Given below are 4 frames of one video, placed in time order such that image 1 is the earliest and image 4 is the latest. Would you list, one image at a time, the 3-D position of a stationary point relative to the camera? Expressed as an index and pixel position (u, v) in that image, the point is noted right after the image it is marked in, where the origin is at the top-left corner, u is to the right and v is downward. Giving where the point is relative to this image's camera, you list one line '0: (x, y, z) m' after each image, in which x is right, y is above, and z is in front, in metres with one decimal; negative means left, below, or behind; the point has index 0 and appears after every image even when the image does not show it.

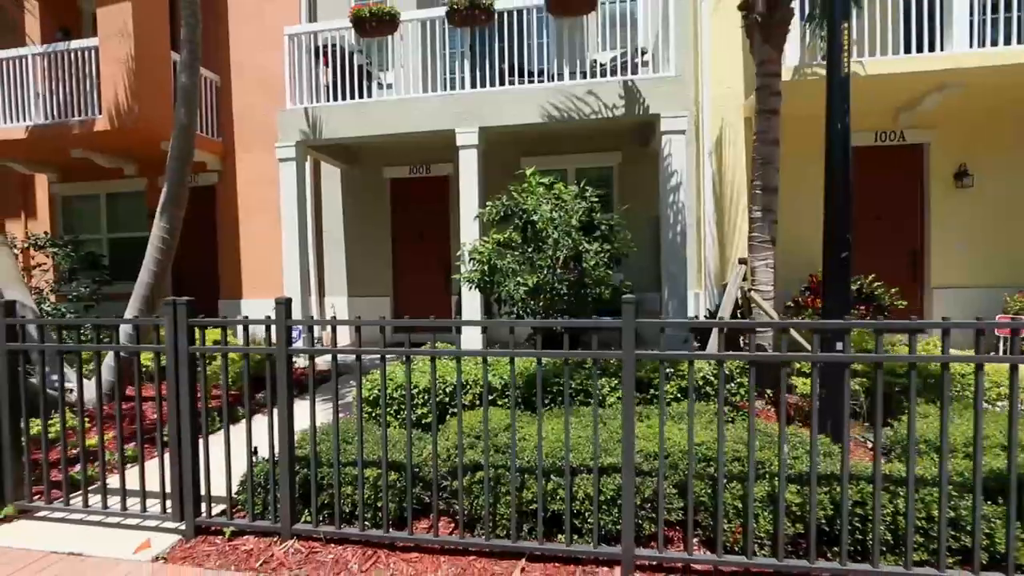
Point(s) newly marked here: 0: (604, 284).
0: (+1.0, +0.1, +5.5) m
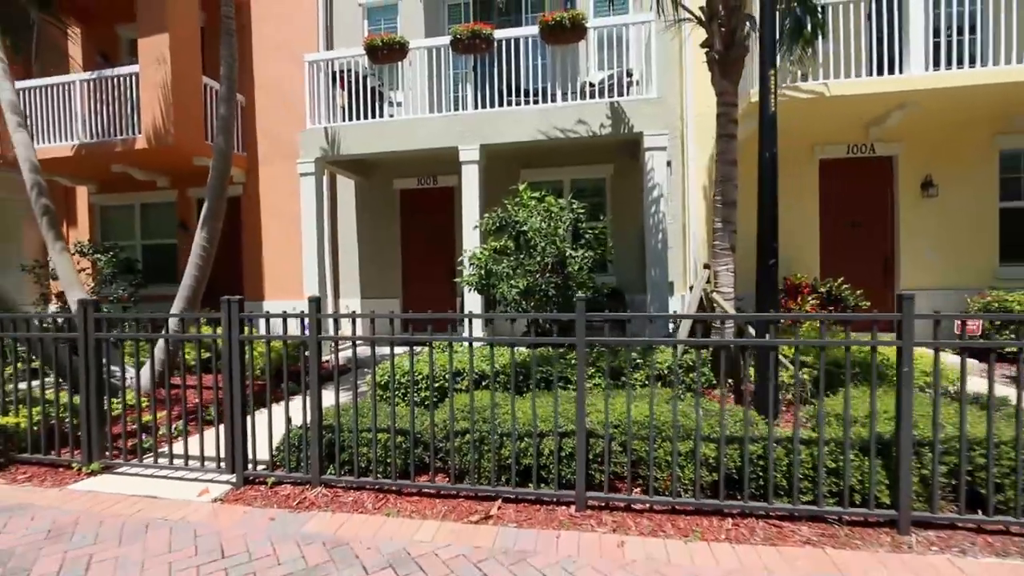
0: (+0.9, 0.0, +6.2) m
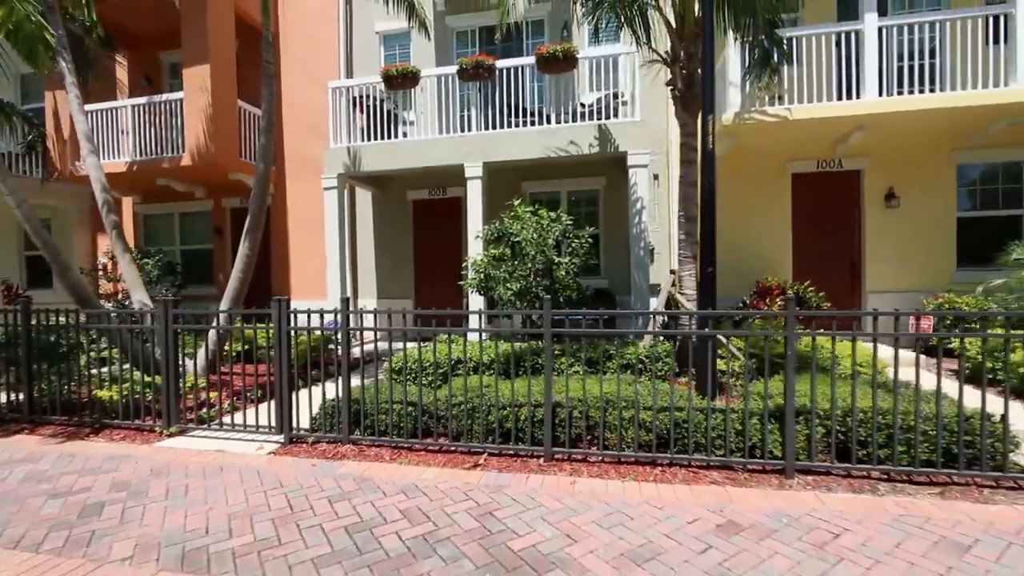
0: (+0.9, 0.0, +7.2) m
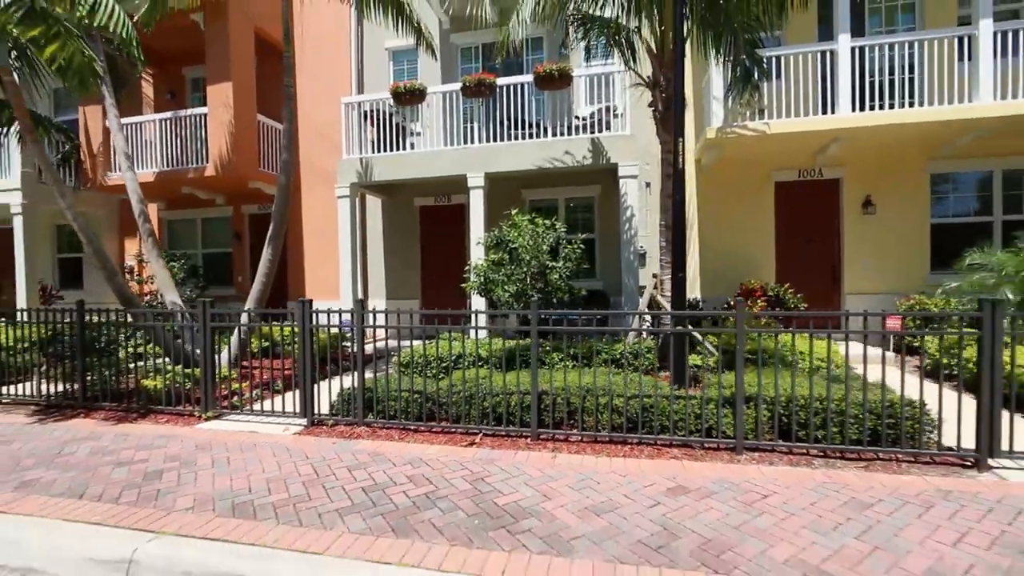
0: (+0.8, 0.0, +7.9) m
